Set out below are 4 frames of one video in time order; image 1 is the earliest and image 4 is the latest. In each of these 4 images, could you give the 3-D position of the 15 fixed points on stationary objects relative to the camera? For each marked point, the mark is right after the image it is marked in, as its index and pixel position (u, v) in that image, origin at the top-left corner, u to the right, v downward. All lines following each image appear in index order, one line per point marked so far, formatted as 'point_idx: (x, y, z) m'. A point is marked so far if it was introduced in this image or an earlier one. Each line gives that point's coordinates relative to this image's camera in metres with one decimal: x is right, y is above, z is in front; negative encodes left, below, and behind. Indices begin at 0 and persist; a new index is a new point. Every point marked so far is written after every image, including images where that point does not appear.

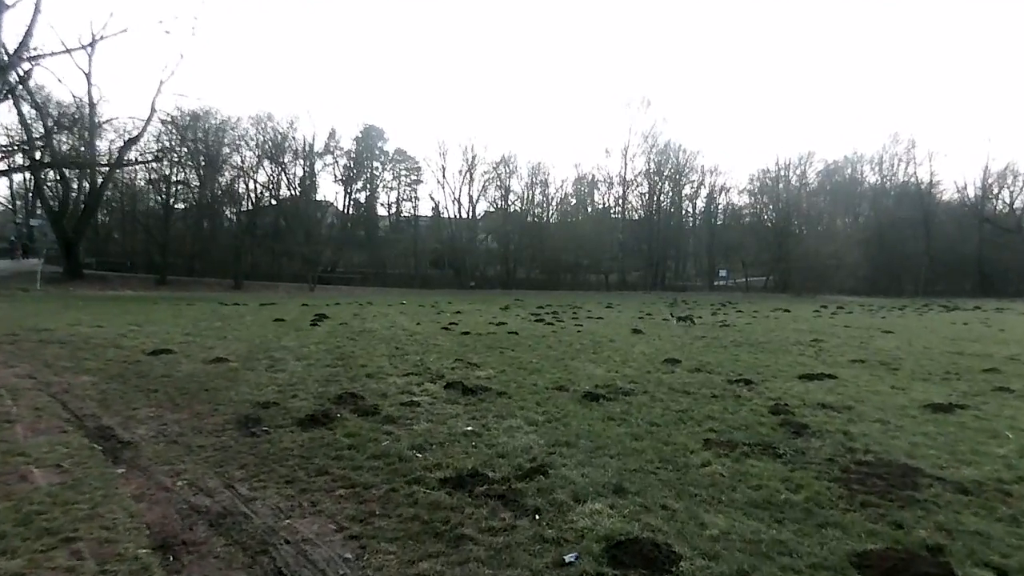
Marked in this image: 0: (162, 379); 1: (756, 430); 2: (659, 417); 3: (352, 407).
0: (-4.3, -1.1, +10.8) m
1: (+2.1, -1.2, +7.8) m
2: (+1.4, -1.2, +8.3) m
3: (-1.6, -1.2, +8.8) m
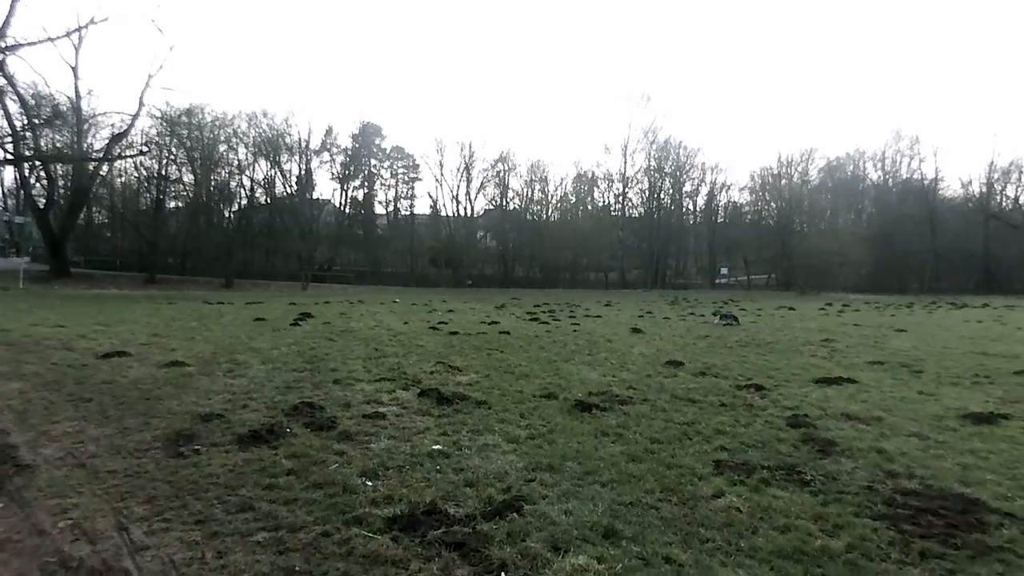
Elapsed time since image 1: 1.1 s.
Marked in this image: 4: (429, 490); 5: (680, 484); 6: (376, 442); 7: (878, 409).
0: (-4.4, -1.1, +9.6) m
1: (+2.0, -1.2, +6.6) m
2: (+1.2, -1.2, +7.1) m
3: (-1.8, -1.1, +7.7) m
4: (-0.5, -1.2, +5.3) m
5: (+1.0, -1.2, +5.5) m
6: (-1.0, -1.2, +6.7) m
7: (+3.7, -1.2, +8.8) m
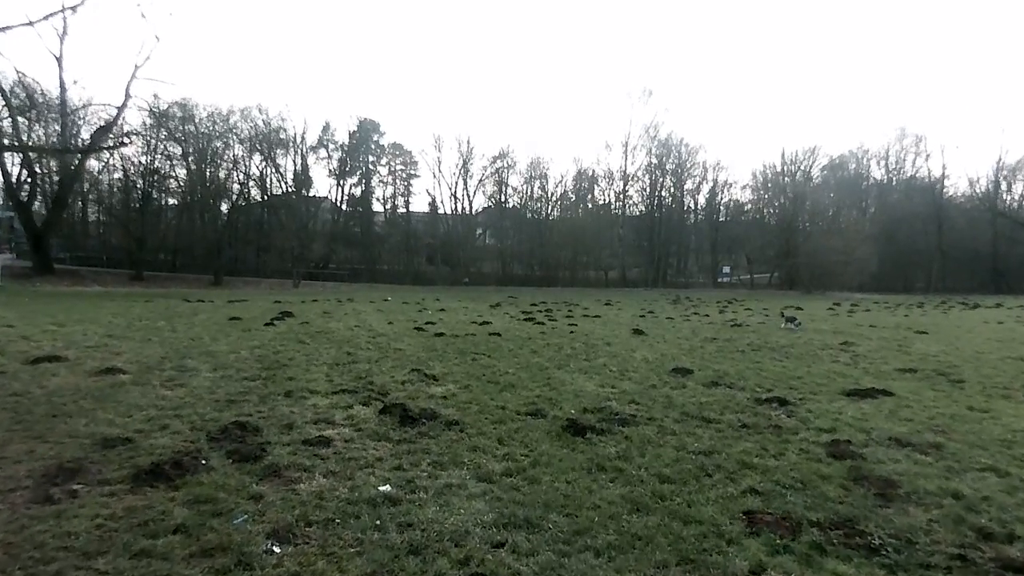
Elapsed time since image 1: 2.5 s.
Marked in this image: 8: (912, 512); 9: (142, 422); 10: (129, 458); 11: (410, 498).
0: (-4.6, -1.0, +8.1) m
1: (+1.8, -1.2, +5.1) m
2: (+1.0, -1.1, +5.6) m
3: (-2.0, -1.1, +6.2) m
4: (-0.7, -1.2, +3.9) m
5: (+0.9, -1.2, +4.0) m
6: (-1.2, -1.1, +5.2) m
7: (+3.5, -1.2, +7.3) m
8: (+2.1, -1.2, +4.7) m
9: (-3.0, -1.1, +7.2) m
10: (-2.6, -1.1, +5.9) m
11: (-0.6, -1.2, +4.9) m
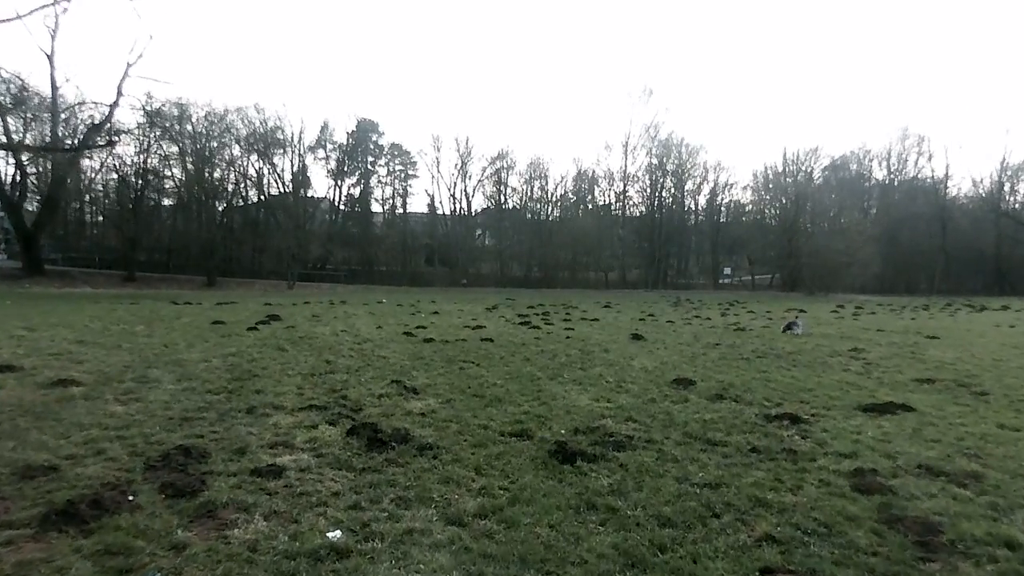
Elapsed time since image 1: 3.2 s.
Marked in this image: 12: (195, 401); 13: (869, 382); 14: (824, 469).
0: (-4.8, -1.1, +7.3) m
1: (+1.6, -1.2, +4.3) m
2: (+0.9, -1.2, +4.8) m
3: (-2.1, -1.2, +5.4) m
4: (-0.8, -1.2, +3.1) m
5: (+0.7, -1.2, +3.2) m
6: (-1.4, -1.2, +4.4) m
7: (+3.3, -1.2, +6.5) m
8: (+2.0, -1.2, +3.9) m
9: (-3.2, -1.1, +6.4) m
10: (-2.7, -1.2, +5.2) m
11: (-0.7, -1.2, +4.1) m
12: (-3.1, -1.1, +8.5) m
13: (+4.5, -1.2, +11.1) m
14: (+2.1, -1.2, +5.9) m
